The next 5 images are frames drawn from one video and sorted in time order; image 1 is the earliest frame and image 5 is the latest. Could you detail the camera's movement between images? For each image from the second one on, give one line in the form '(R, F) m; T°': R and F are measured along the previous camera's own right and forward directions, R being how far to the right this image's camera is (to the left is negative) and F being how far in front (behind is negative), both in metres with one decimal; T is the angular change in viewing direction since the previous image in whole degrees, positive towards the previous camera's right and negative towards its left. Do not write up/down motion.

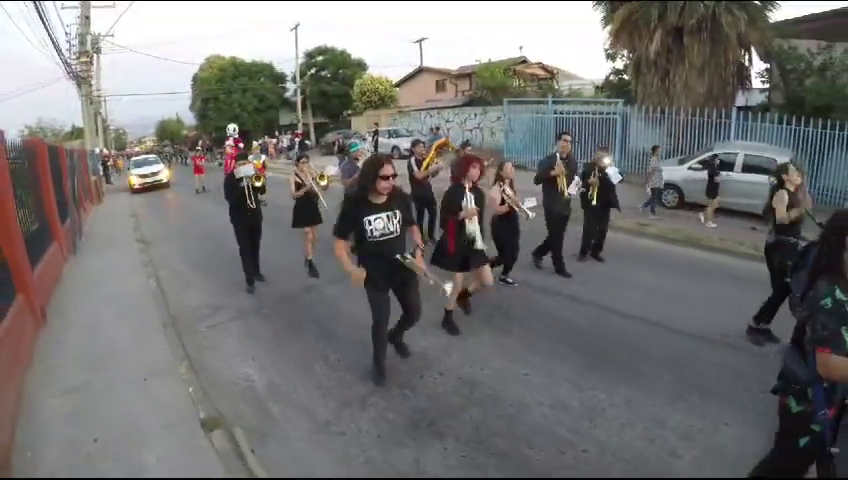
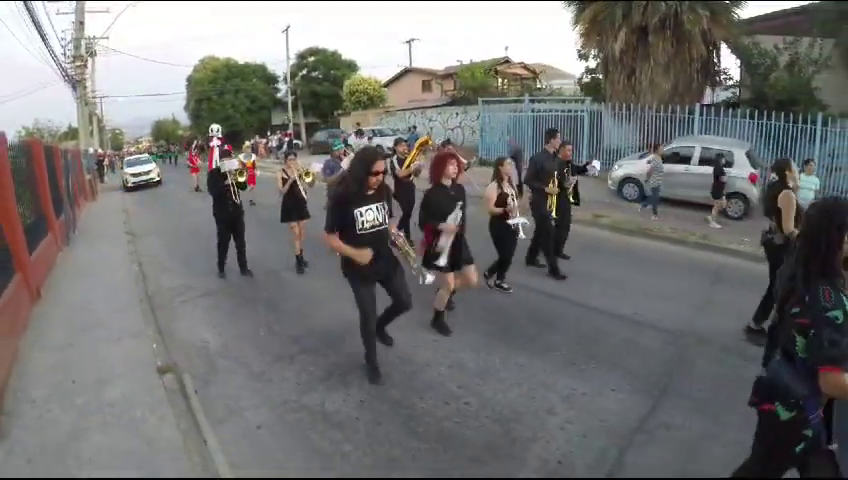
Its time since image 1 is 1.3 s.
(+0.6, -0.9) m; 0°
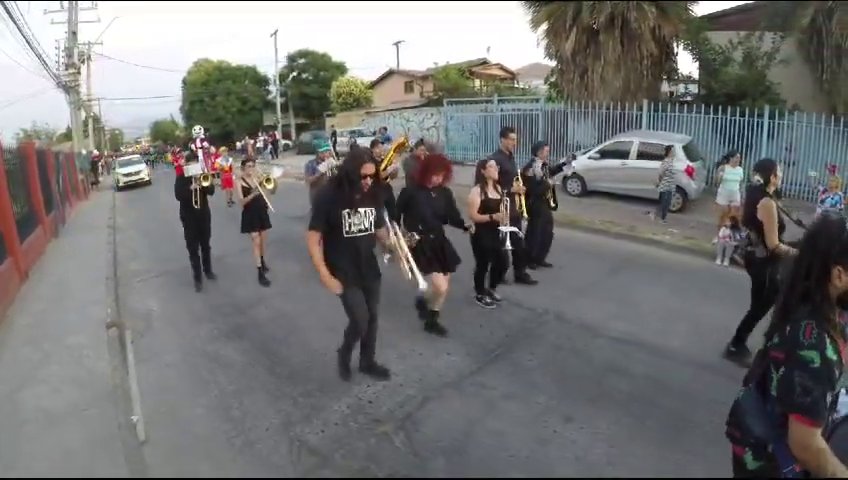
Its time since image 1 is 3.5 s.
(+1.0, -1.3) m; 0°
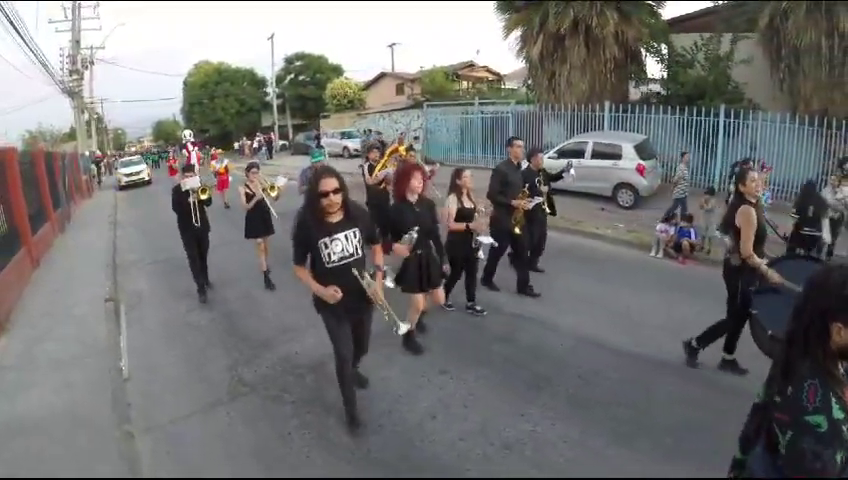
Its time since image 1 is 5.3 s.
(+0.7, -1.2) m; 0°
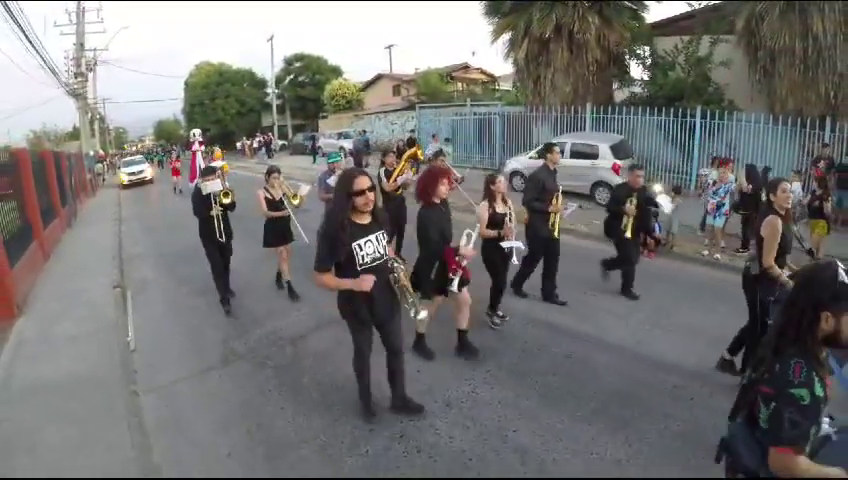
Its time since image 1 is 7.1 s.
(+0.3, -0.8) m; 0°
